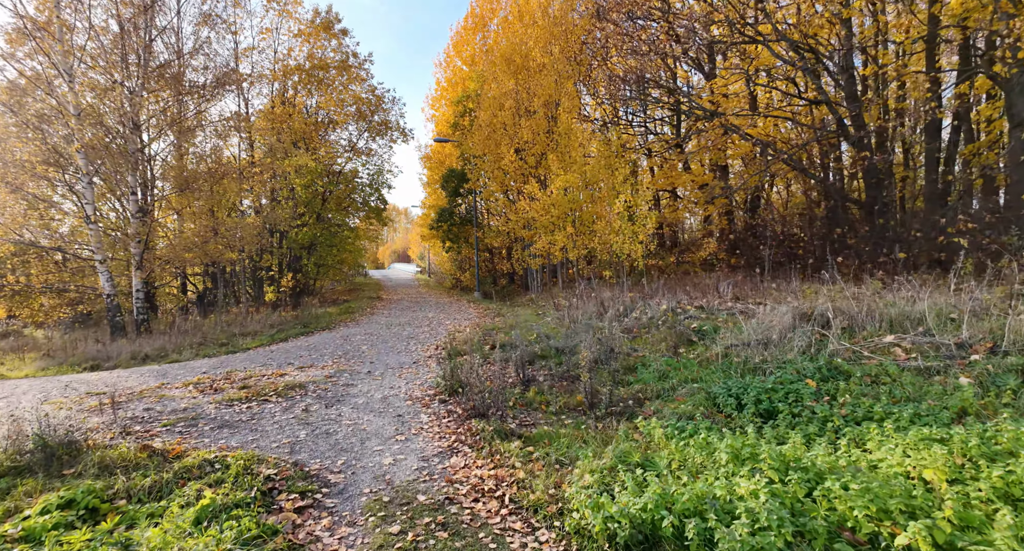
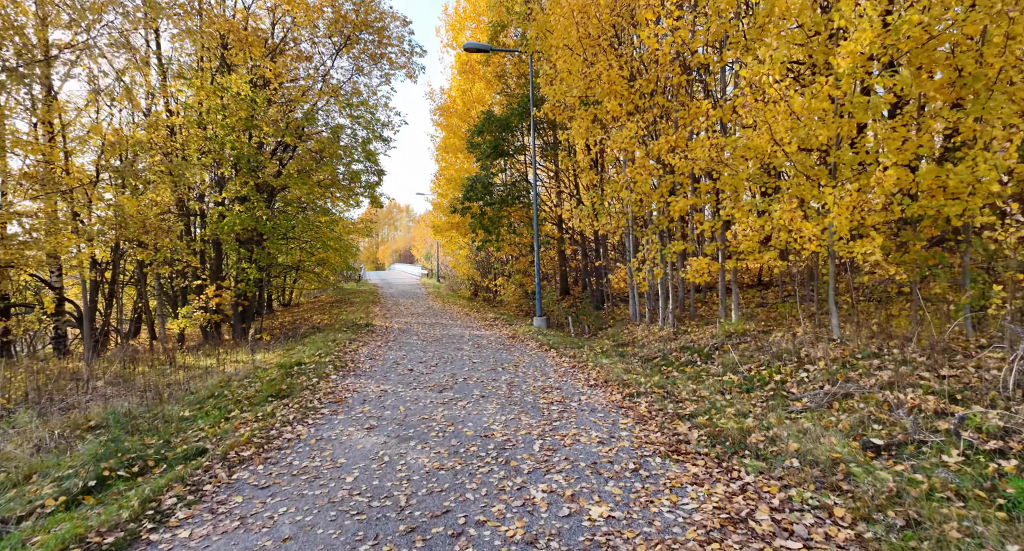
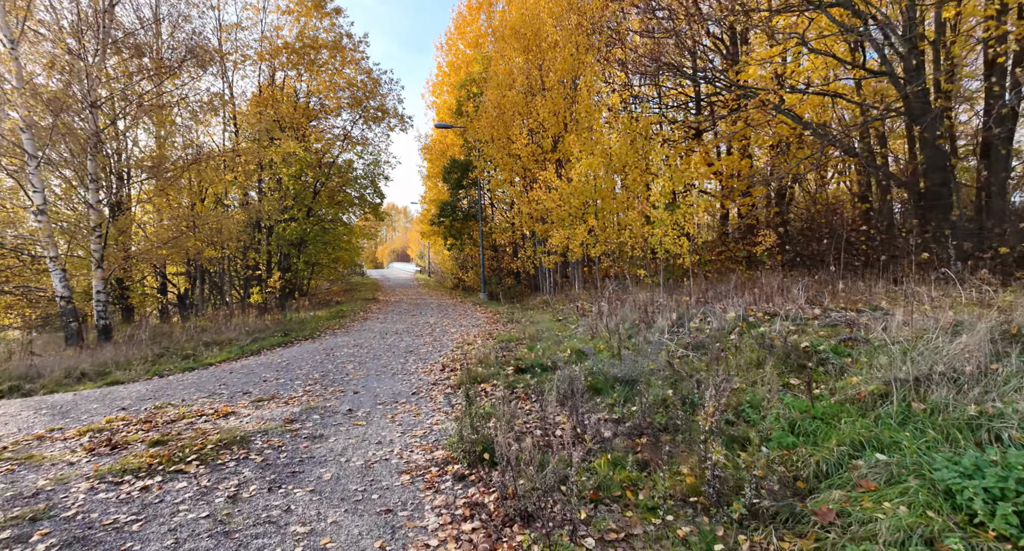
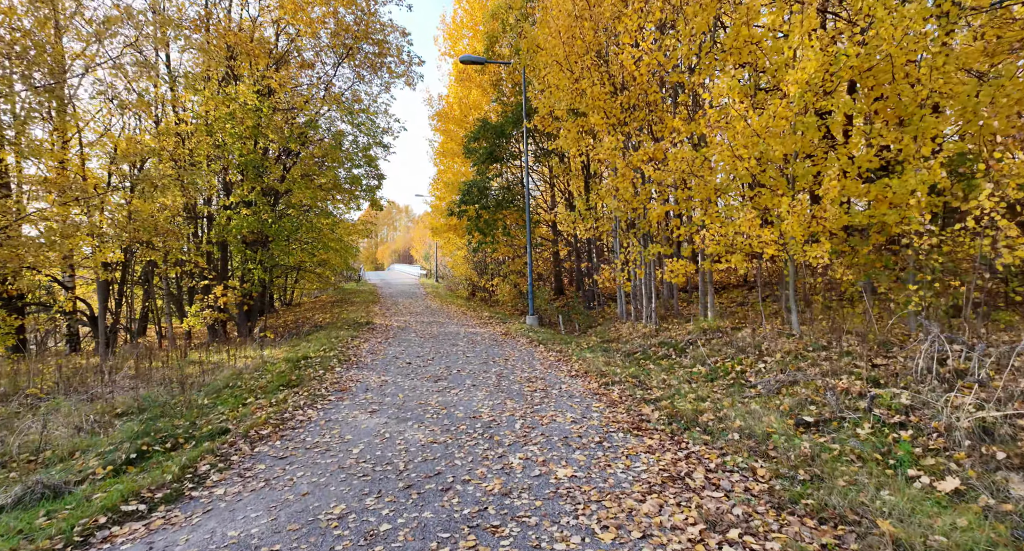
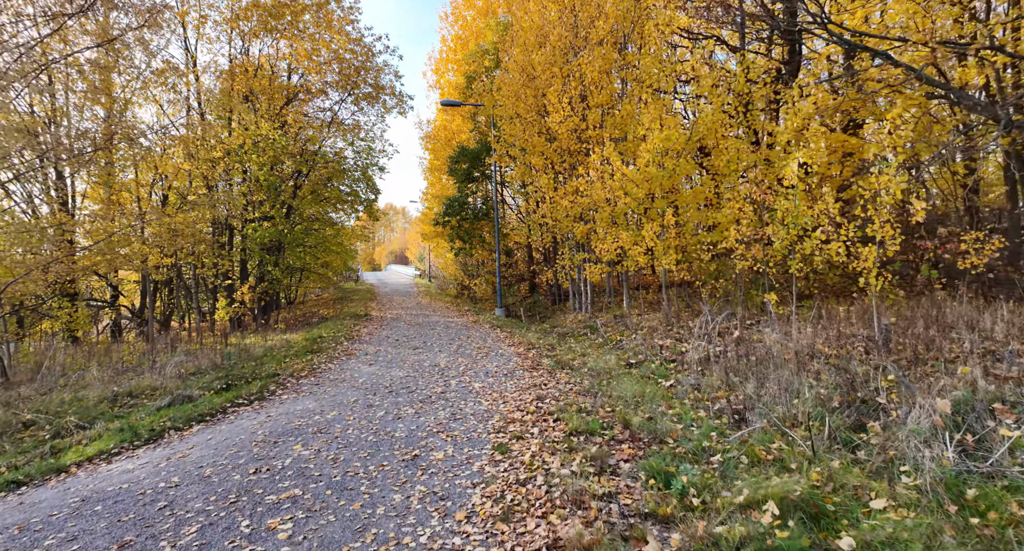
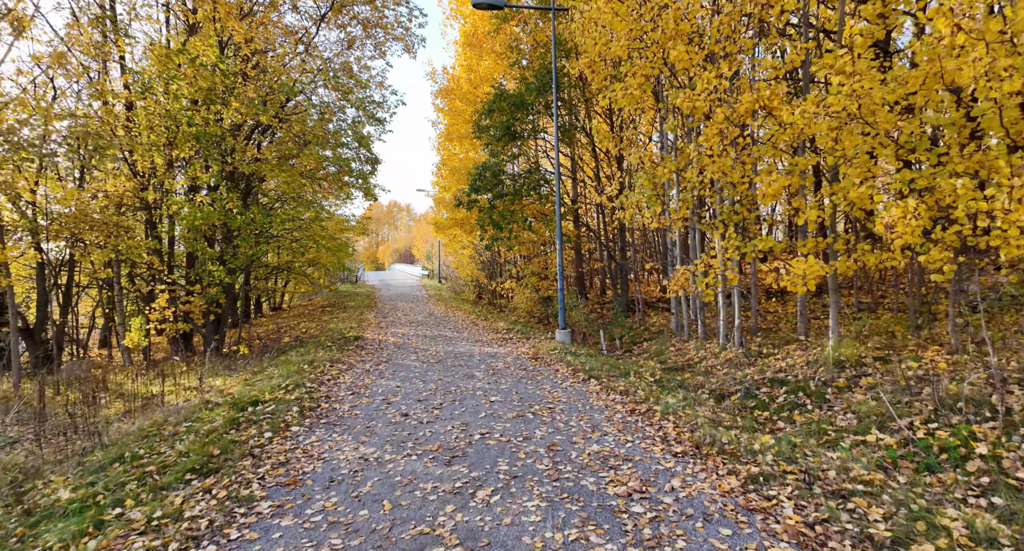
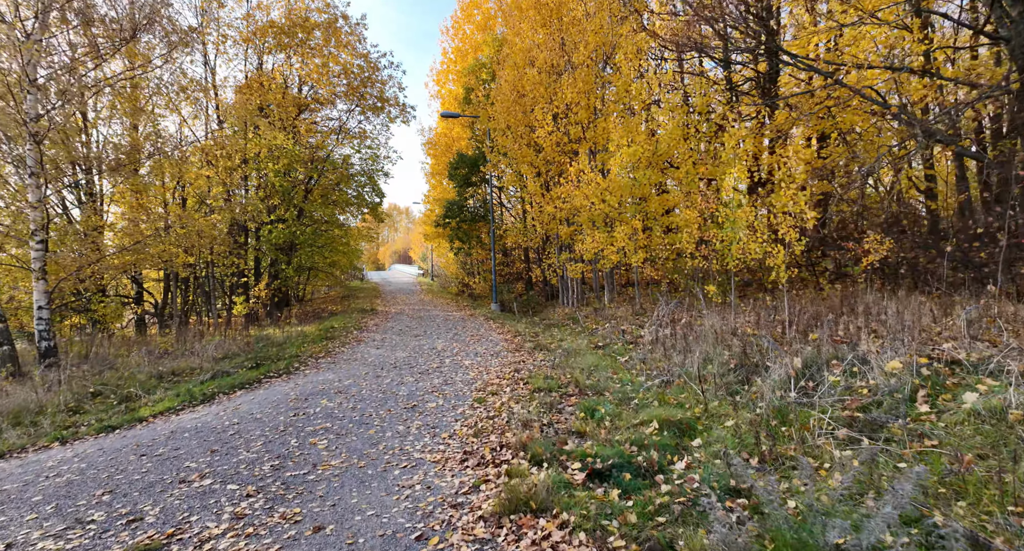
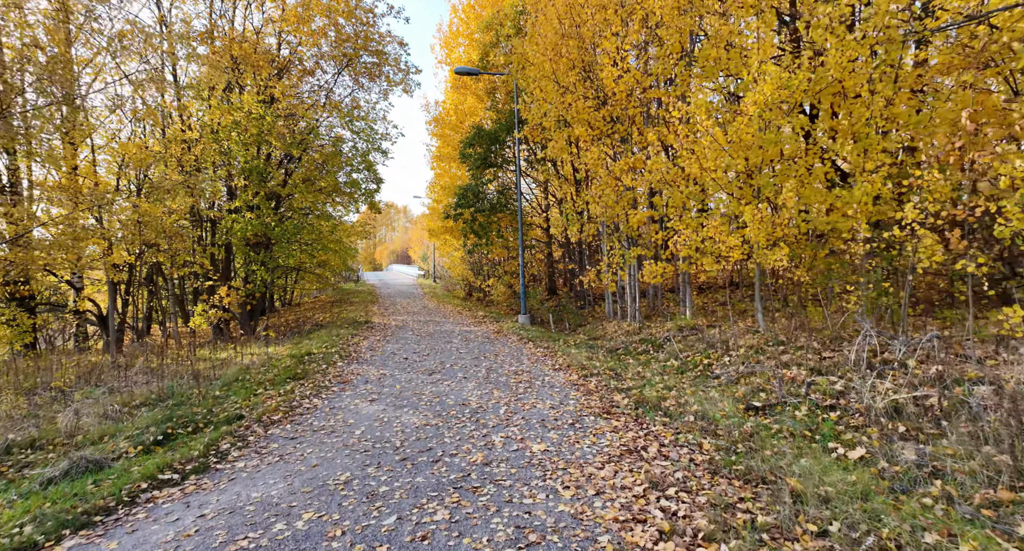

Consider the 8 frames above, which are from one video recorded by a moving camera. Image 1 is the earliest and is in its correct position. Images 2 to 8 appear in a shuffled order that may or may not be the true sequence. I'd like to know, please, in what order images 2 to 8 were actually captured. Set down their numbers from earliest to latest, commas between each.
3, 7, 5, 8, 4, 2, 6
